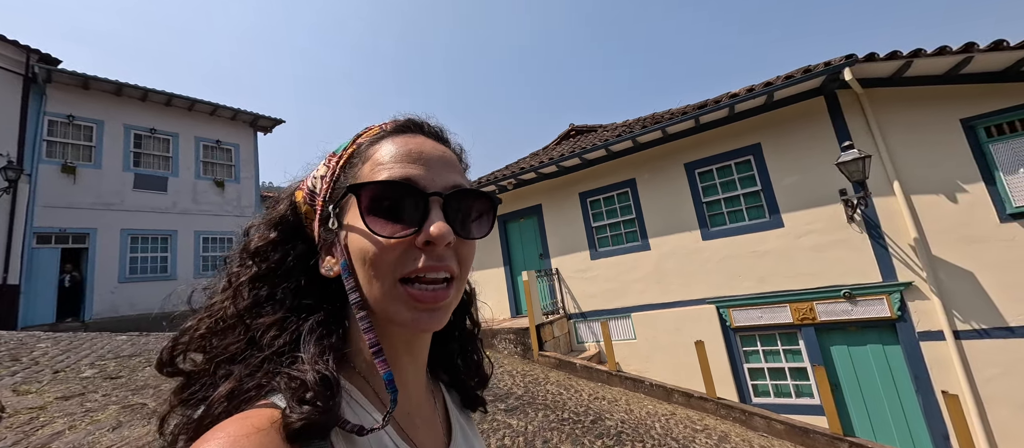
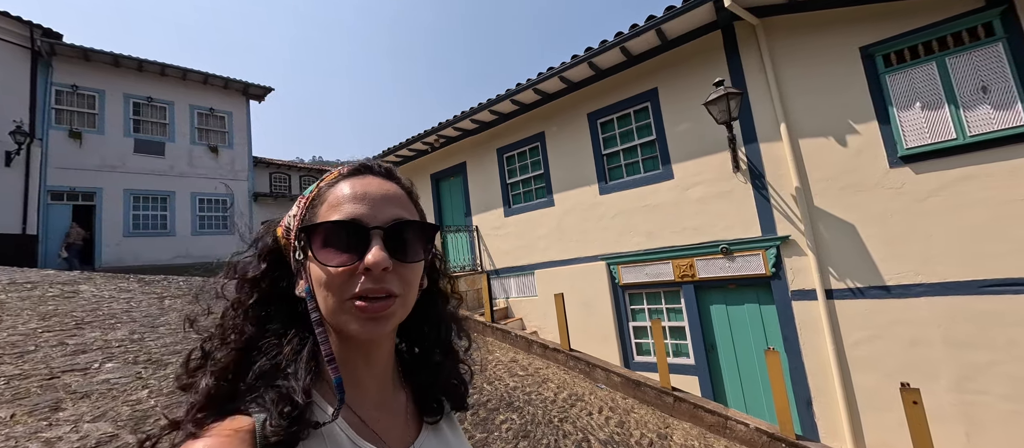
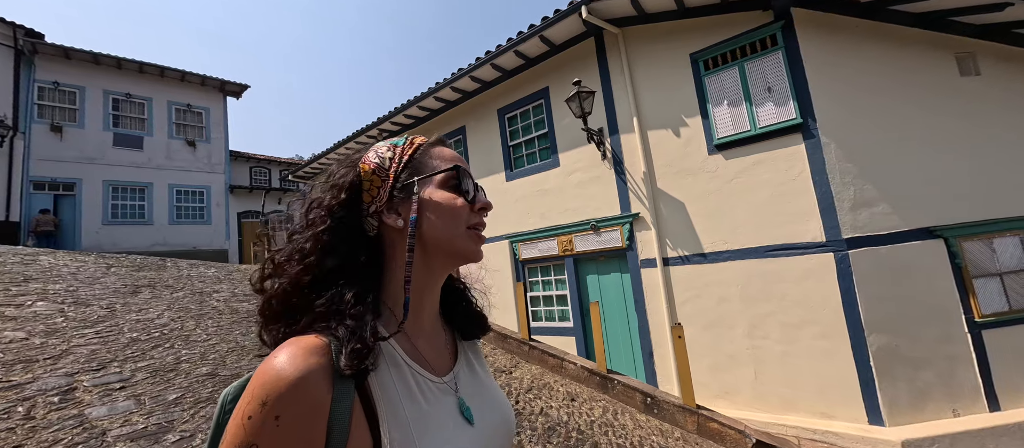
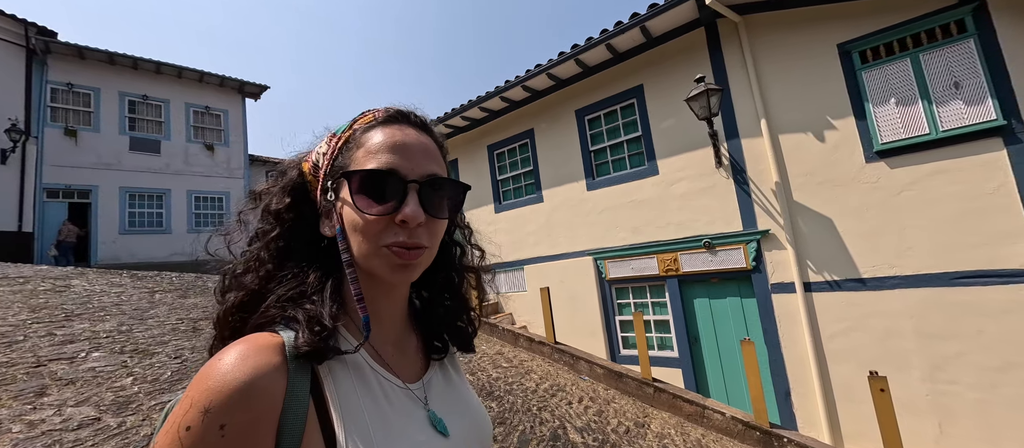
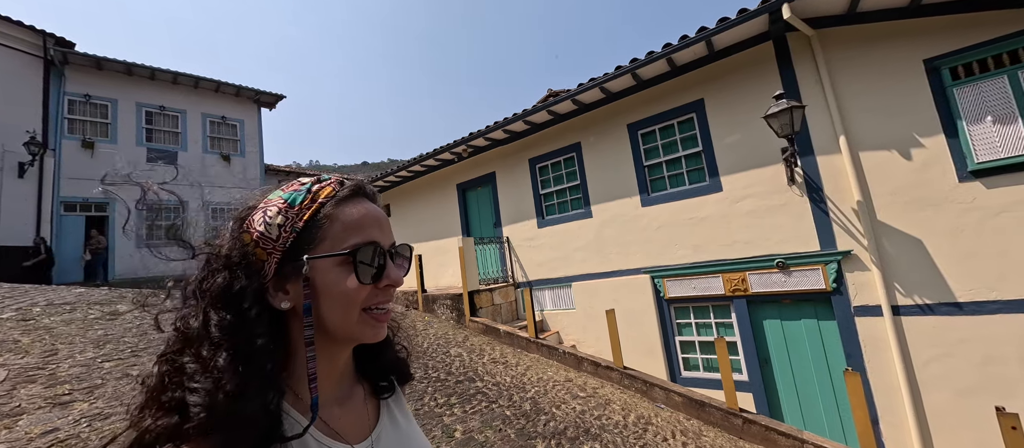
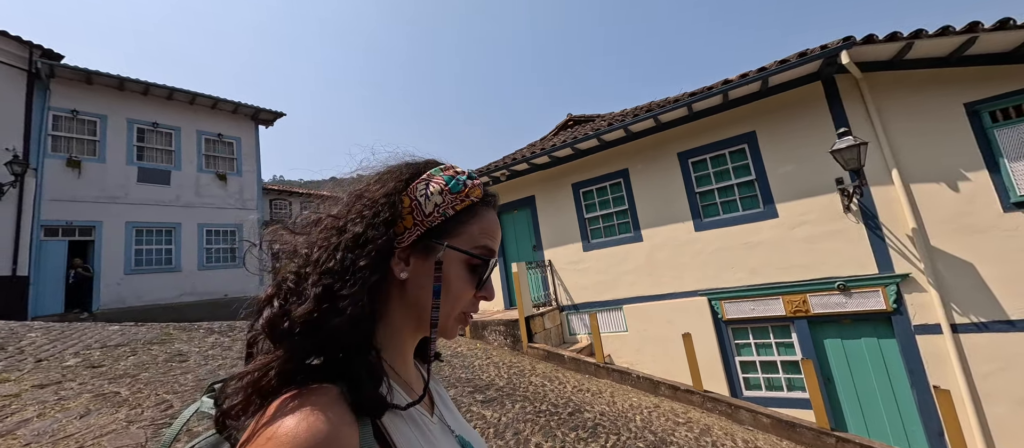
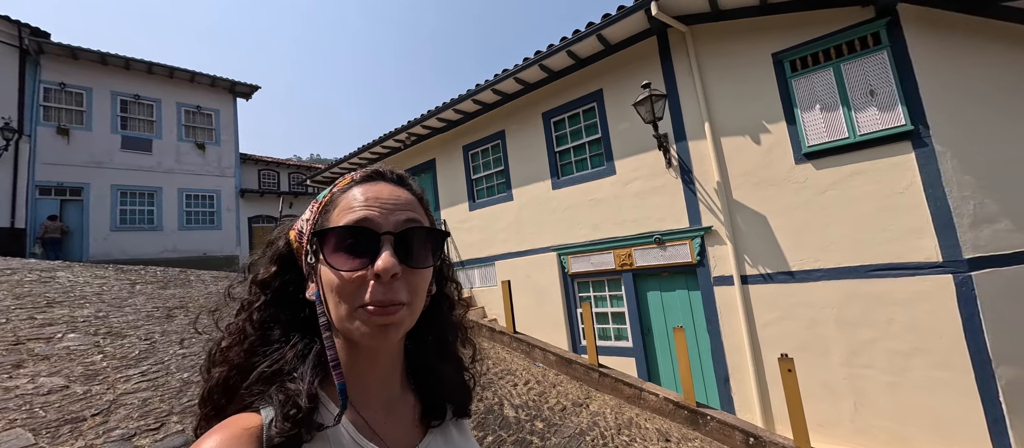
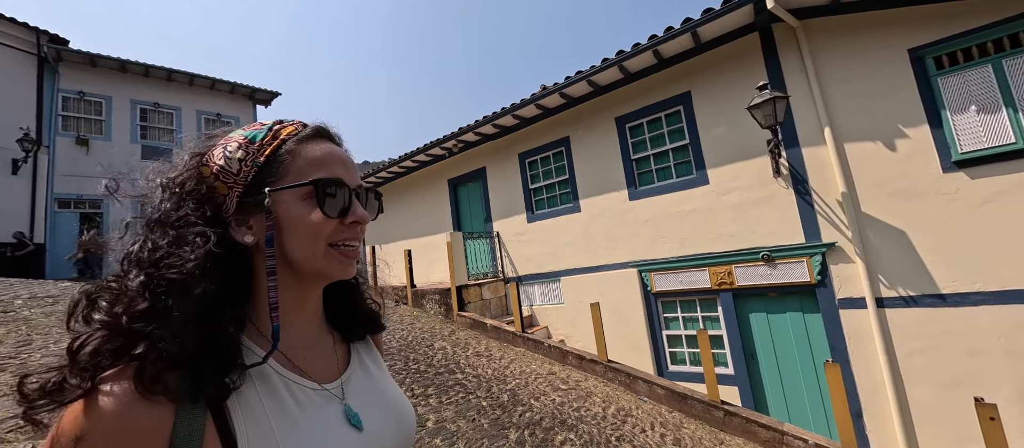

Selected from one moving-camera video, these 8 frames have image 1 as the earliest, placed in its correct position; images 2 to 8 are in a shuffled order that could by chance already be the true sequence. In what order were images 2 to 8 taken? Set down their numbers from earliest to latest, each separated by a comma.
6, 5, 8, 2, 4, 7, 3
